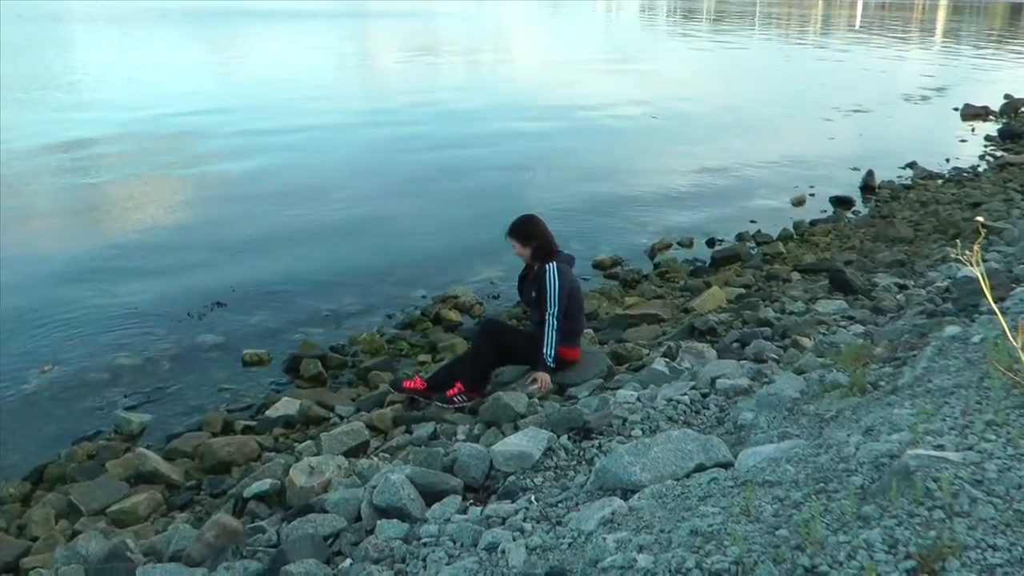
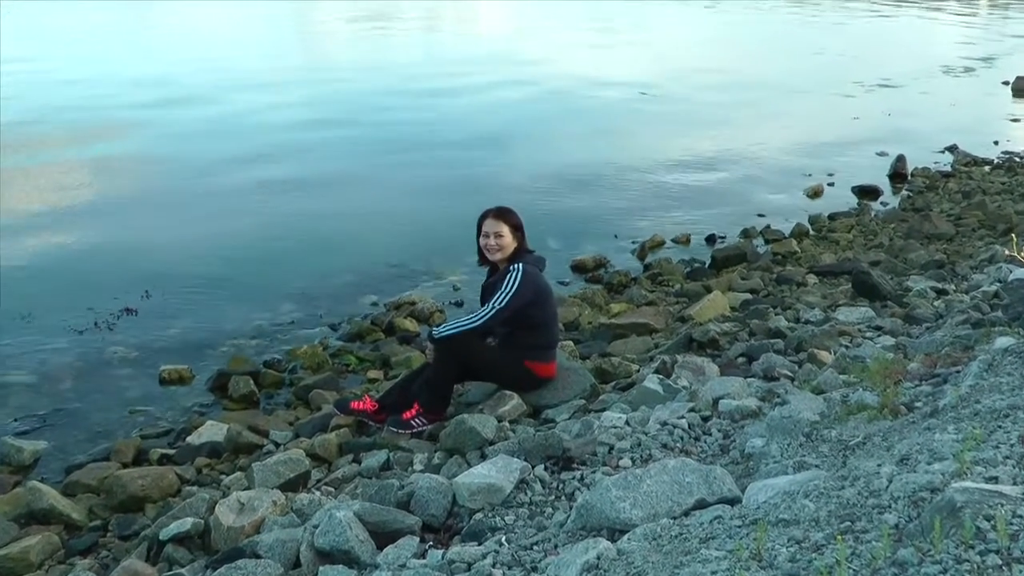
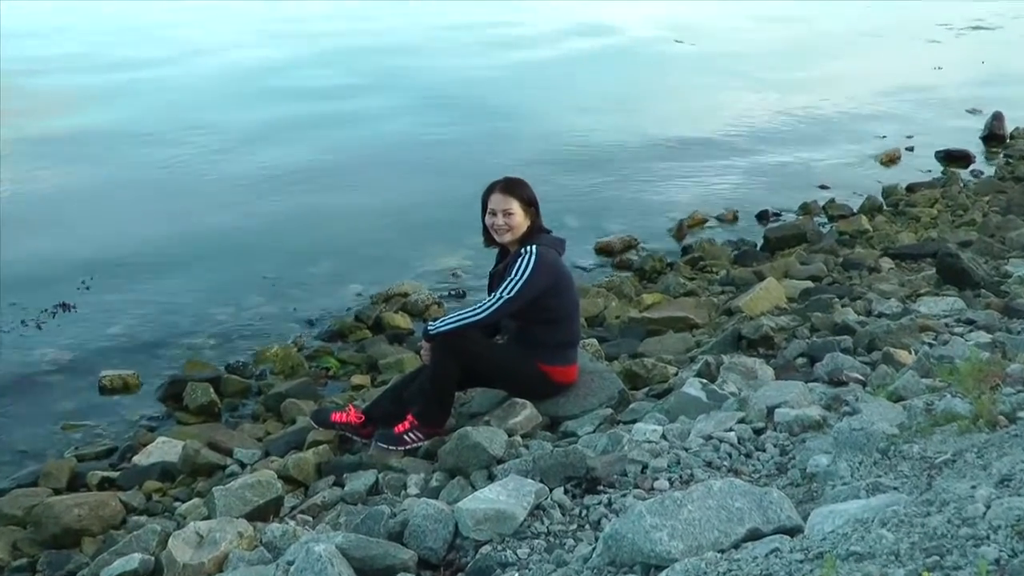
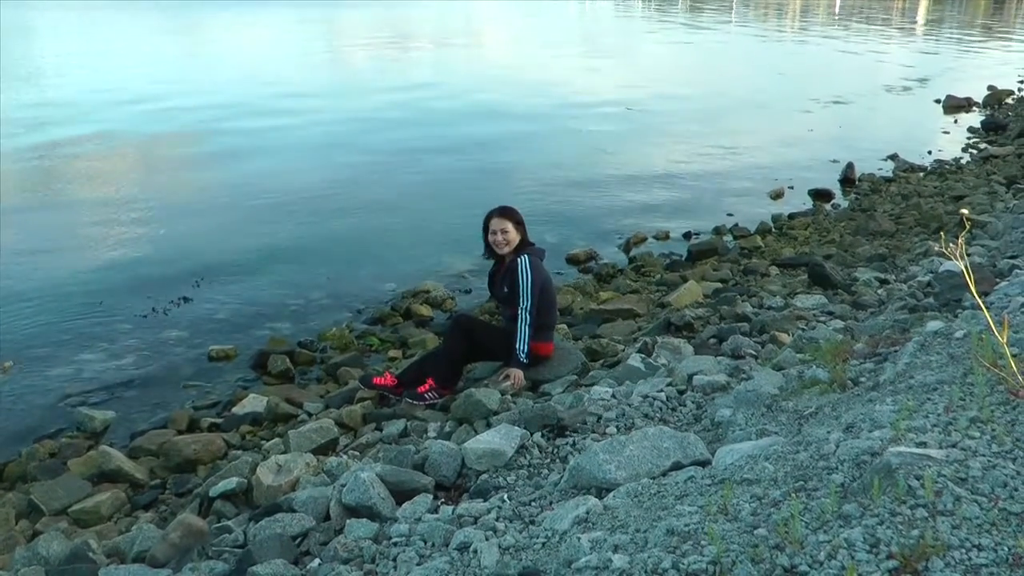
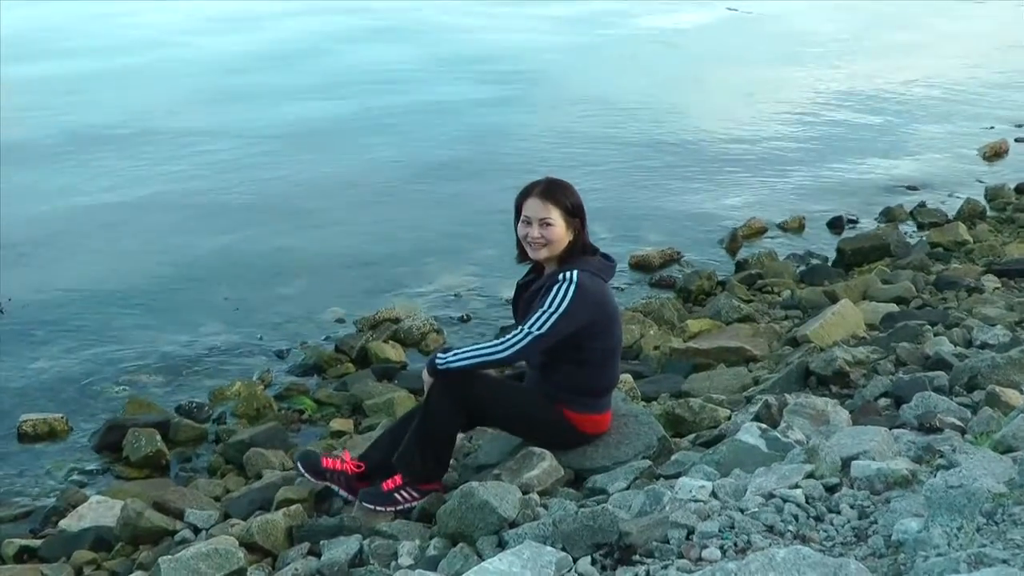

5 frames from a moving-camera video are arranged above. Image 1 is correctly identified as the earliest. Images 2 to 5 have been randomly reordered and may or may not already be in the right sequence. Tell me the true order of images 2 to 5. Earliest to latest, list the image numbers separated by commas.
4, 2, 3, 5
